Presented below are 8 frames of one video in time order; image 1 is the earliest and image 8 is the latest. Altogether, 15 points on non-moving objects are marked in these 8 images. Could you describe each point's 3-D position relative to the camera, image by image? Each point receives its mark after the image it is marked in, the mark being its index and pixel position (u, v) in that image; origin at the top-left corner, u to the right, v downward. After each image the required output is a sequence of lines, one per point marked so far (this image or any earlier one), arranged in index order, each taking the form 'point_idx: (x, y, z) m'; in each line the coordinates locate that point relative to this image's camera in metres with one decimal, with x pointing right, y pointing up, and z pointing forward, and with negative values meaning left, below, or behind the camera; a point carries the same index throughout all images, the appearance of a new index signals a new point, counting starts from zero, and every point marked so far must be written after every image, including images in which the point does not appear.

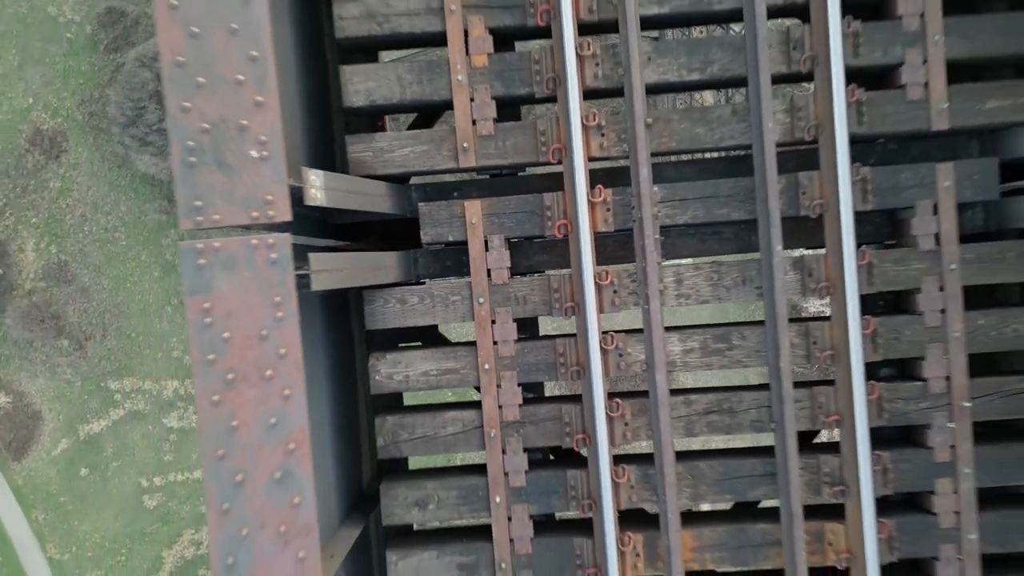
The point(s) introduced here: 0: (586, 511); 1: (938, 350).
0: (+0.3, -0.9, +2.8) m
1: (+1.7, -0.2, +2.7) m
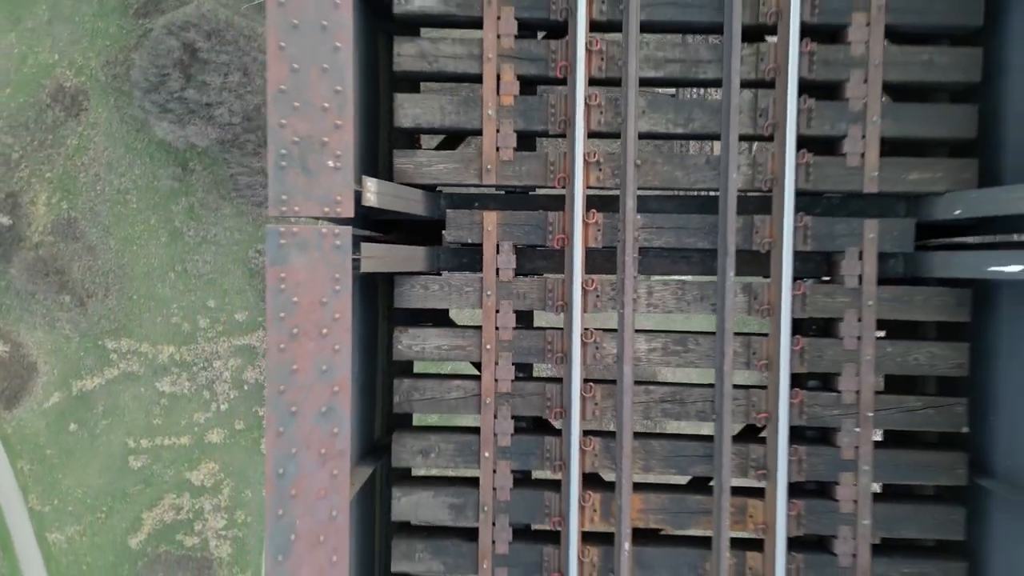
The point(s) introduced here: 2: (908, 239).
0: (+0.2, -1.0, +3.5) m
1: (+1.7, -0.4, +3.4) m
2: (+2.0, +0.3, +3.4) m
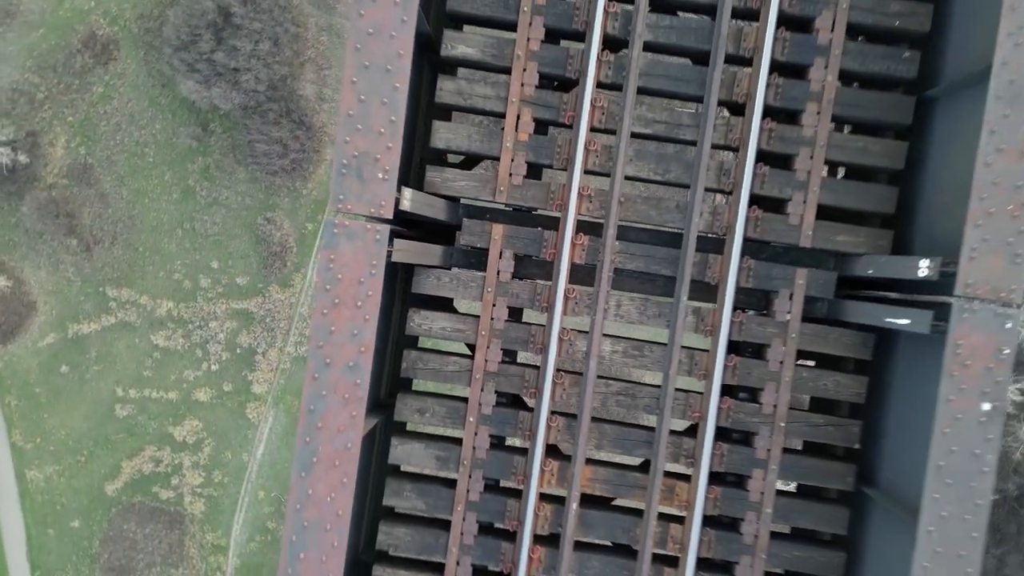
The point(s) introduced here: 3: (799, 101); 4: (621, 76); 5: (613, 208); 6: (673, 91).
0: (+0.1, -1.0, +4.3) m
1: (+1.6, -0.6, +4.2) m
2: (+2.0, 0.0, +4.2) m
3: (+1.8, +1.2, +4.2) m
4: (+0.7, +1.4, +4.3) m
5: (+0.6, +0.5, +4.2) m
6: (+1.0, +1.3, +4.2) m
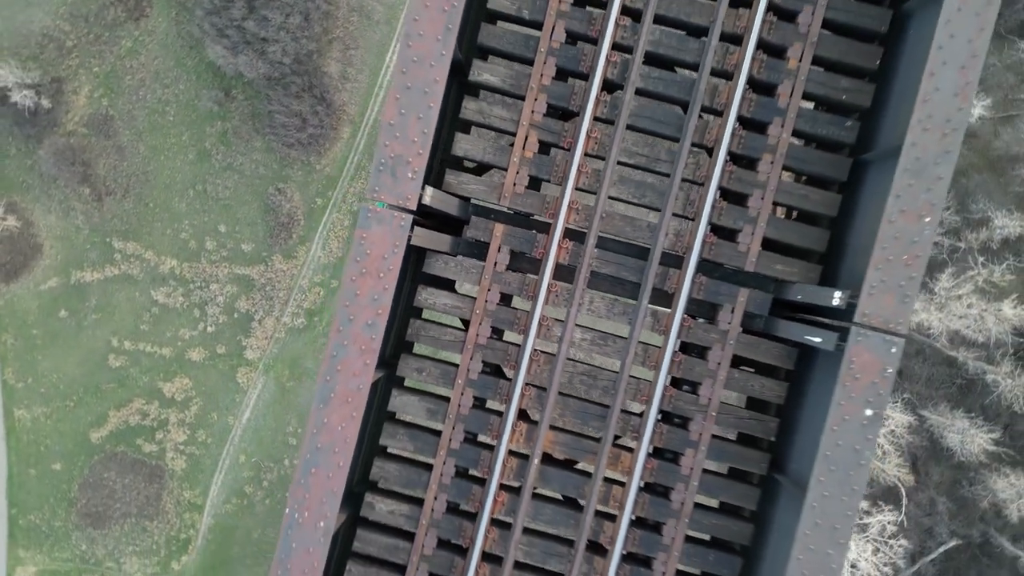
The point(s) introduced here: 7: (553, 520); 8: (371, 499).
0: (-0.1, -0.9, +5.2) m
1: (+1.5, -0.7, +5.1) m
2: (+2.0, -0.1, +5.1) m
3: (+1.9, +1.0, +5.1) m
4: (+0.8, +1.4, +5.1) m
5: (+0.6, +0.5, +5.1) m
6: (+1.1, +1.2, +5.1) m
7: (+0.3, -1.9, +5.9) m
8: (-1.2, -1.7, +5.7) m
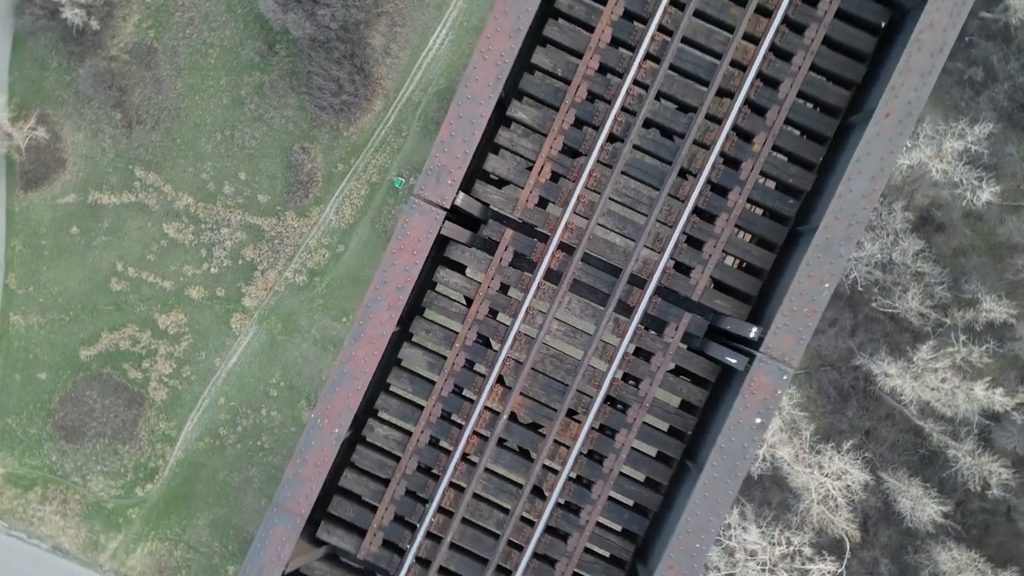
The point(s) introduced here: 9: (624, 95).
0: (-0.3, -0.8, +6.6) m
1: (+1.3, -0.9, +6.5) m
2: (+1.9, -0.4, +6.5) m
3: (+2.0, +0.8, +6.5) m
4: (+1.0, +1.3, +6.6) m
5: (+0.7, +0.5, +6.5) m
6: (+1.3, +1.1, +6.5) m
7: (-0.1, -1.9, +7.3) m
8: (-1.5, -1.4, +7.1) m
9: (+1.2, +2.1, +7.3) m
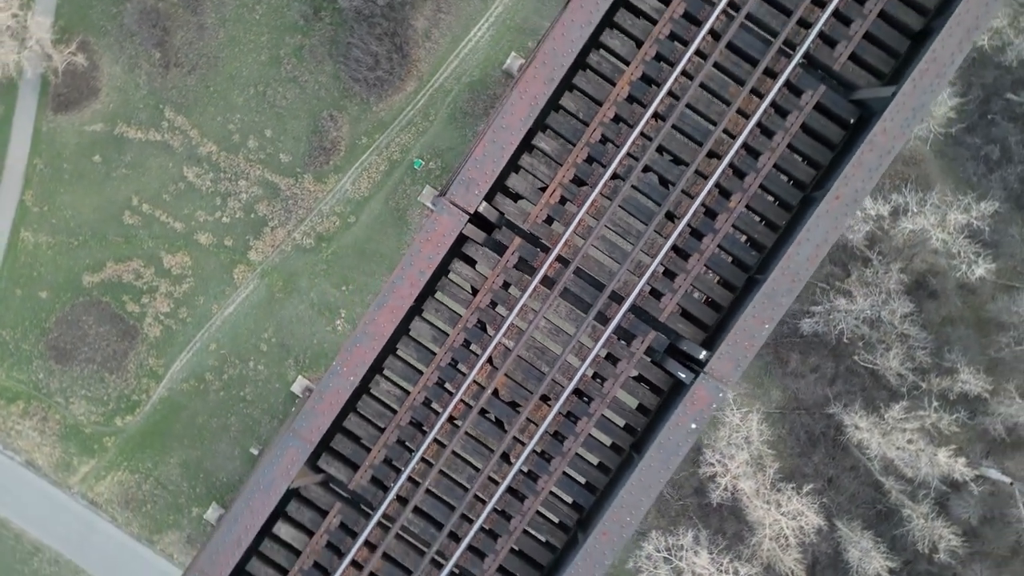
0: (-0.4, -0.7, +7.9) m
1: (+1.2, -1.1, +7.8) m
2: (+1.8, -0.7, +7.8) m
3: (+2.1, +0.4, +7.8) m
4: (+1.2, +1.1, +7.8) m
5: (+0.8, +0.4, +7.8) m
6: (+1.5, +0.9, +7.8) m
7: (-0.4, -1.8, +8.6) m
8: (-1.7, -1.1, +8.4) m
9: (+1.5, +1.9, +8.6) m
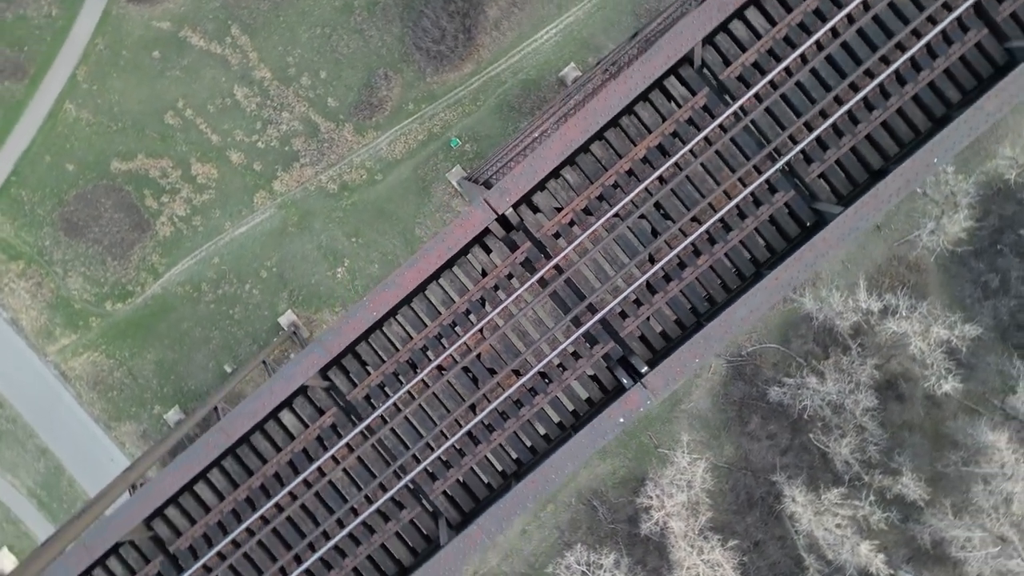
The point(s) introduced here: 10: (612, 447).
0: (-0.5, -0.5, +9.9) m
1: (+0.9, -1.2, +9.9) m
2: (+1.6, -1.0, +9.9) m
3: (+2.2, 0.0, +9.8) m
4: (+1.5, +0.9, +9.9) m
5: (+0.9, +0.3, +9.8) m
6: (+1.7, +0.6, +9.8) m
7: (-0.8, -1.5, +10.7) m
8: (-1.9, -0.5, +10.4) m
9: (+2.0, +1.5, +10.6) m
10: (+2.8, -4.4, +17.4) m
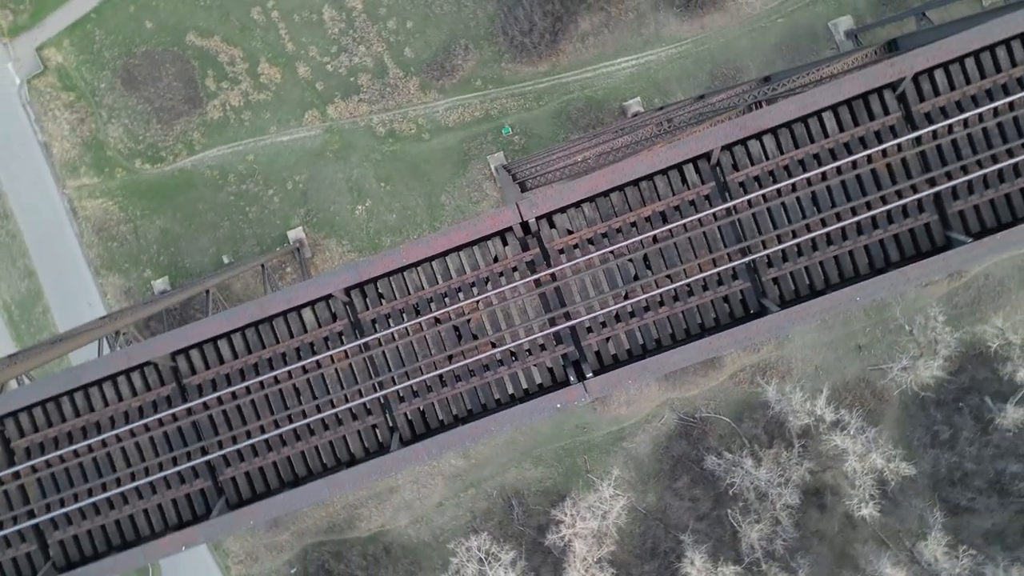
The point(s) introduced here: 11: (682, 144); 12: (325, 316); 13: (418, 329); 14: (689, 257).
0: (-0.6, -0.1, +12.4) m
1: (+0.4, -1.3, +12.3) m
2: (+1.1, -1.3, +12.3) m
3: (+2.1, -0.6, +12.3) m
4: (+1.7, +0.5, +12.3) m
5: (+0.9, +0.1, +12.2) m
6: (+1.8, +0.1, +12.3) m
7: (-1.2, -1.0, +13.1) m
8: (-1.9, +0.3, +12.8) m
9: (+2.4, +0.9, +13.0) m
10: (+1.1, -4.8, +19.9) m
11: (+3.2, +2.7, +12.5) m
12: (-3.8, -0.6, +13.5) m
13: (-1.9, -0.8, +13.1) m
14: (+3.6, +0.6, +13.2) m
